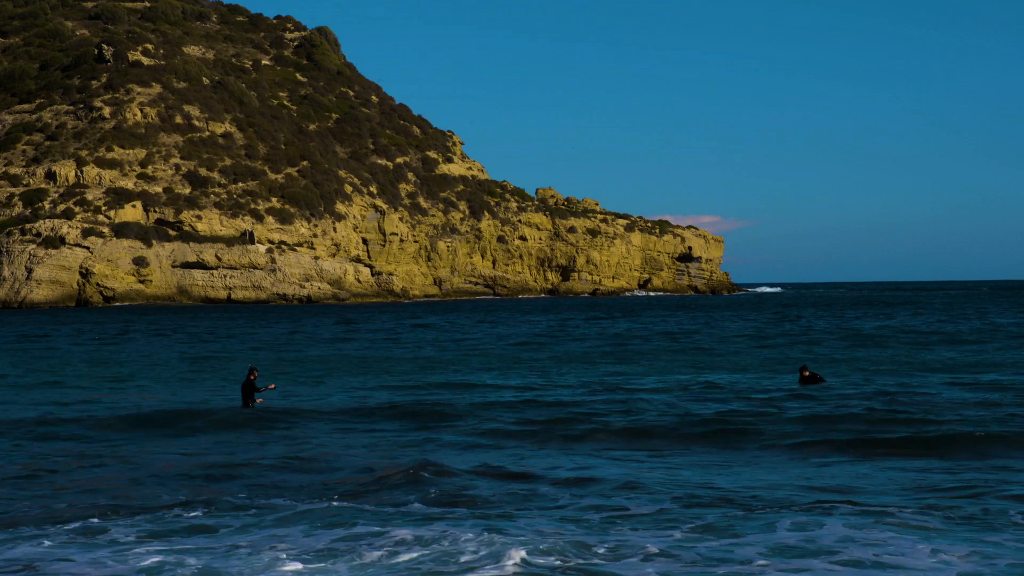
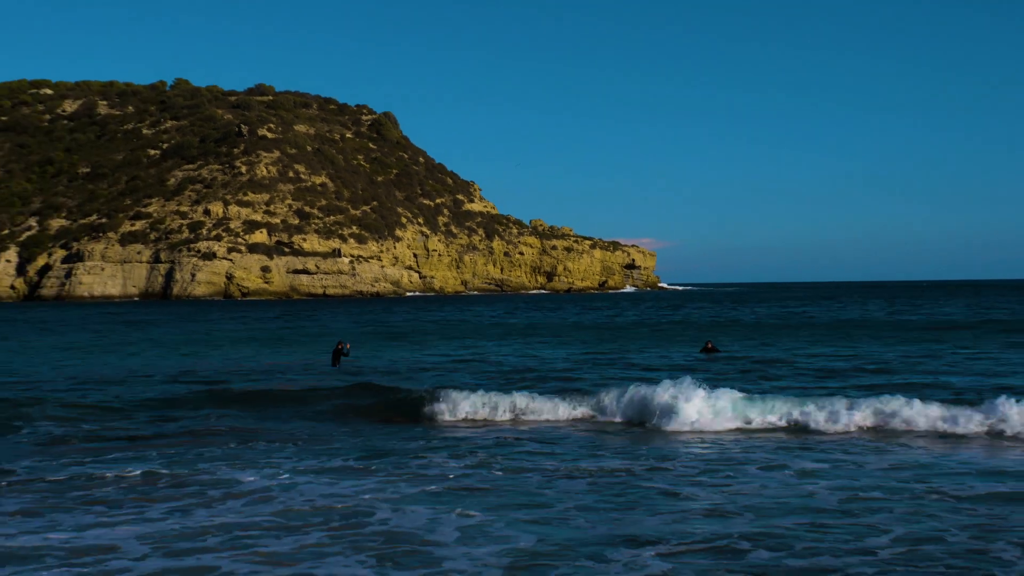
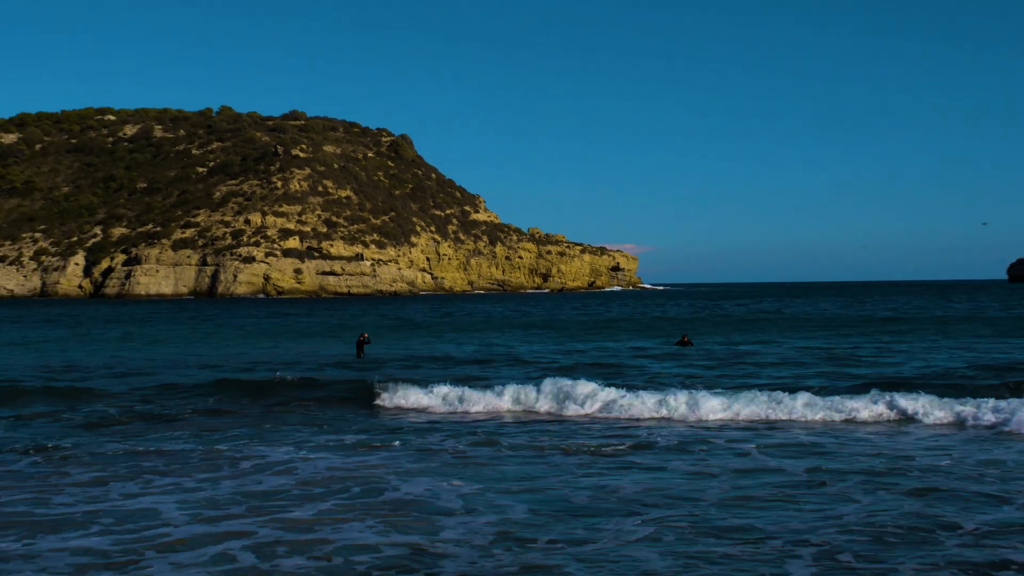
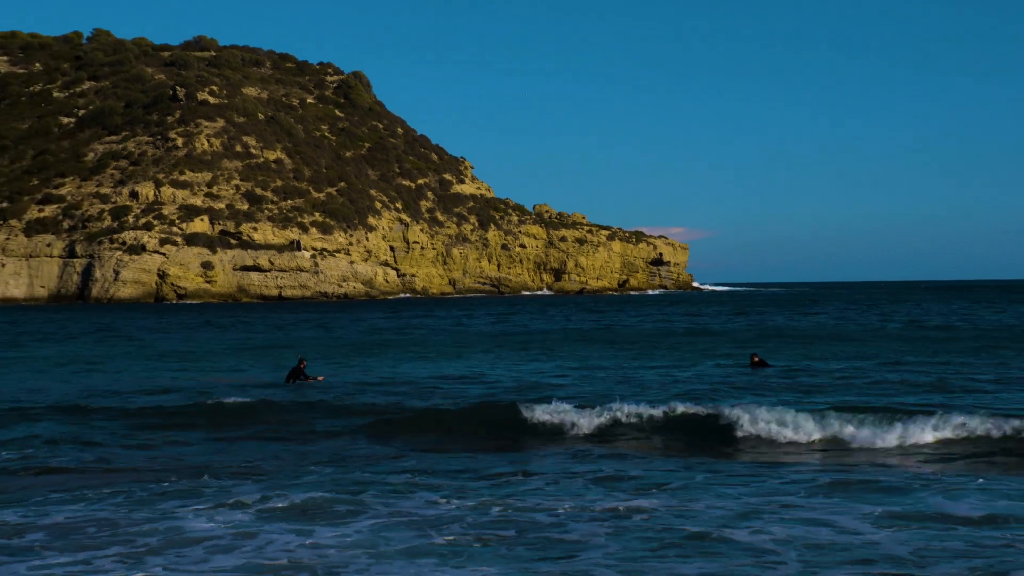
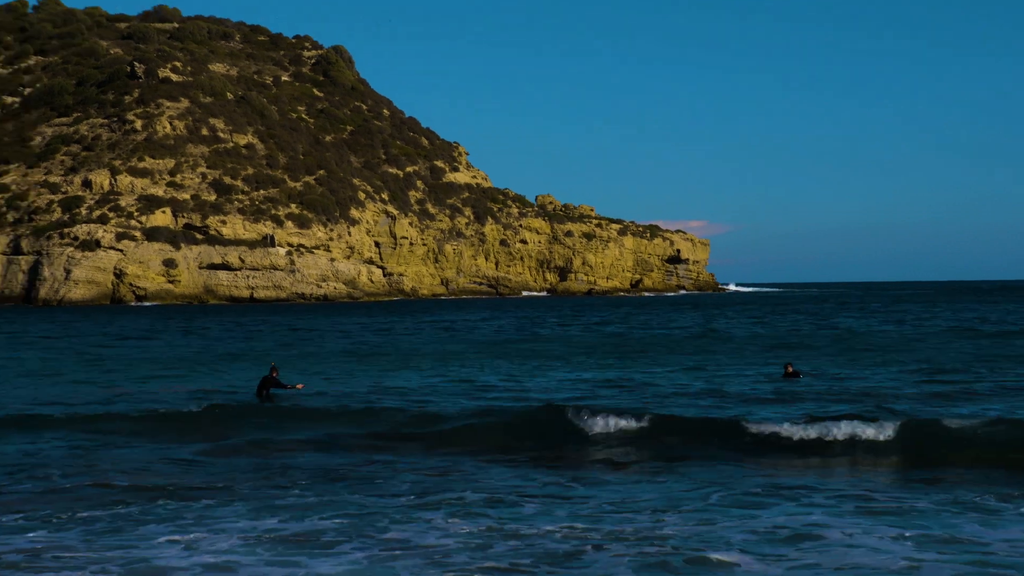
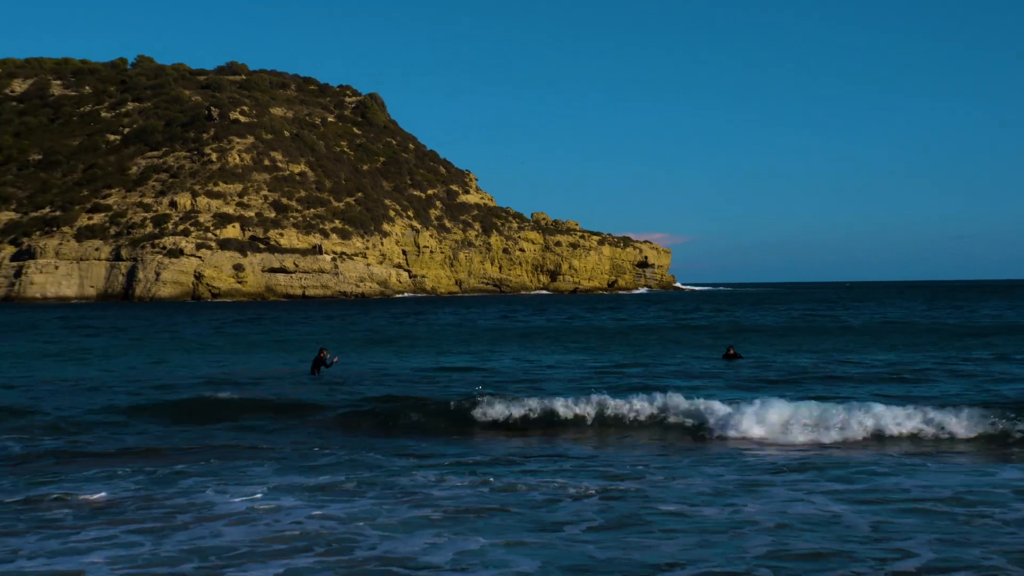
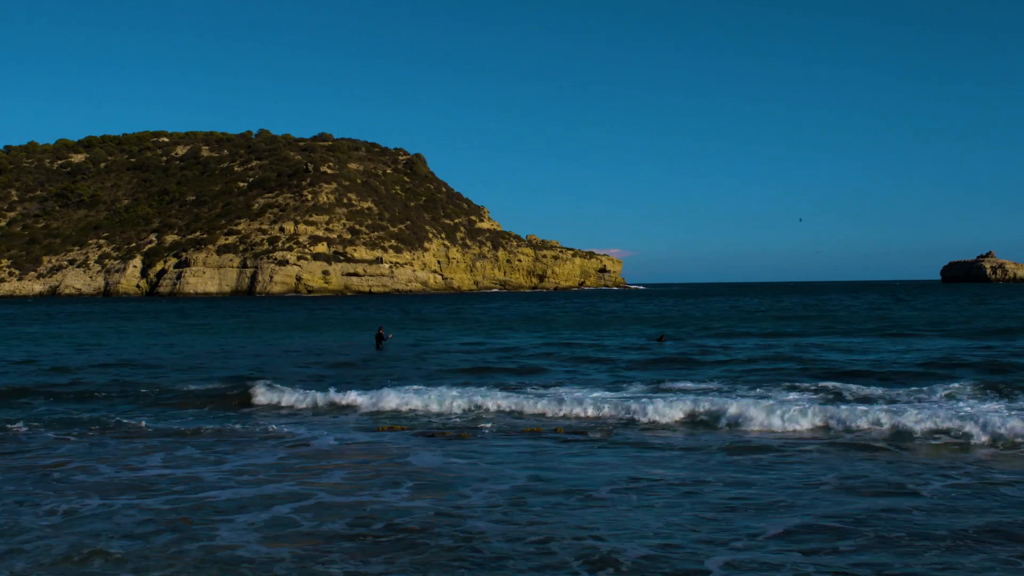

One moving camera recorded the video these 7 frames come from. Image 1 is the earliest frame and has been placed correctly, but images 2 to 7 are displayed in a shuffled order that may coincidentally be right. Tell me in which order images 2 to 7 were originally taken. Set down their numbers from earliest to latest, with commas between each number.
5, 4, 6, 2, 3, 7
